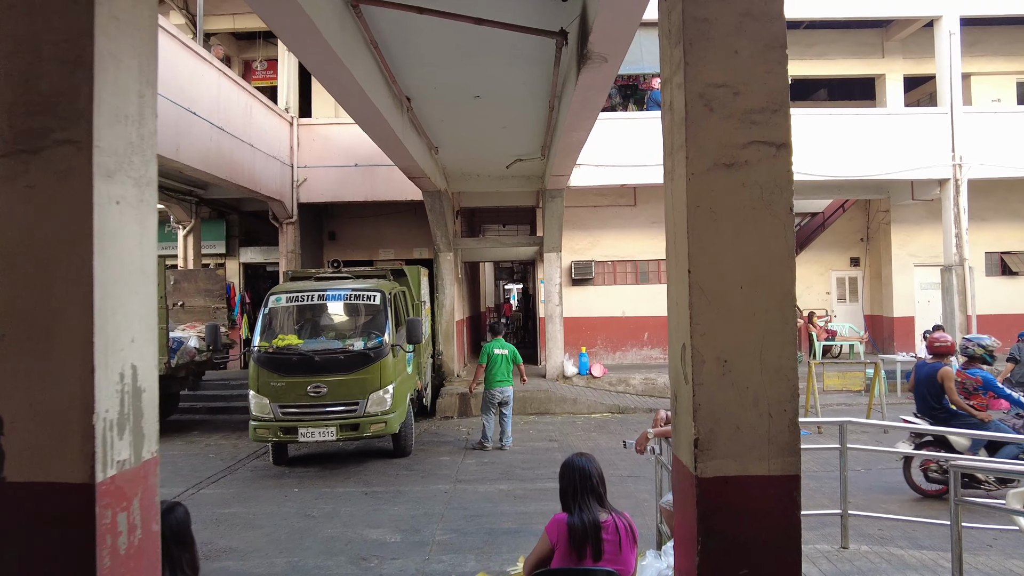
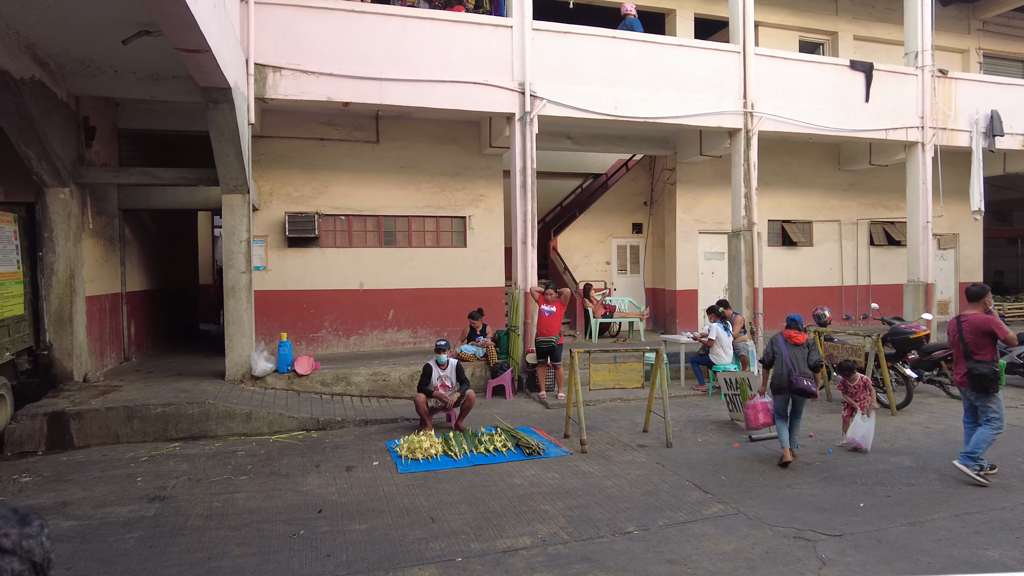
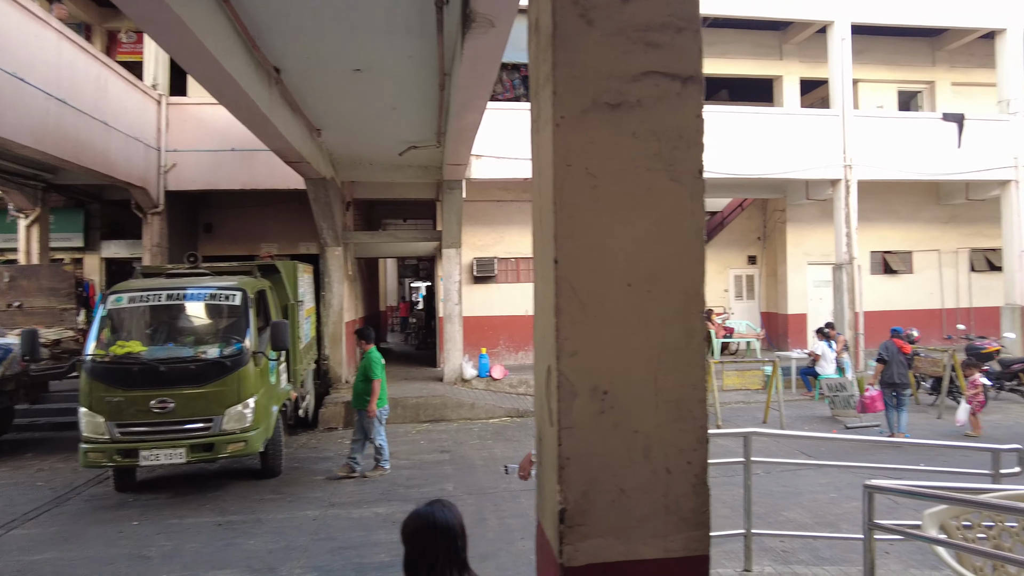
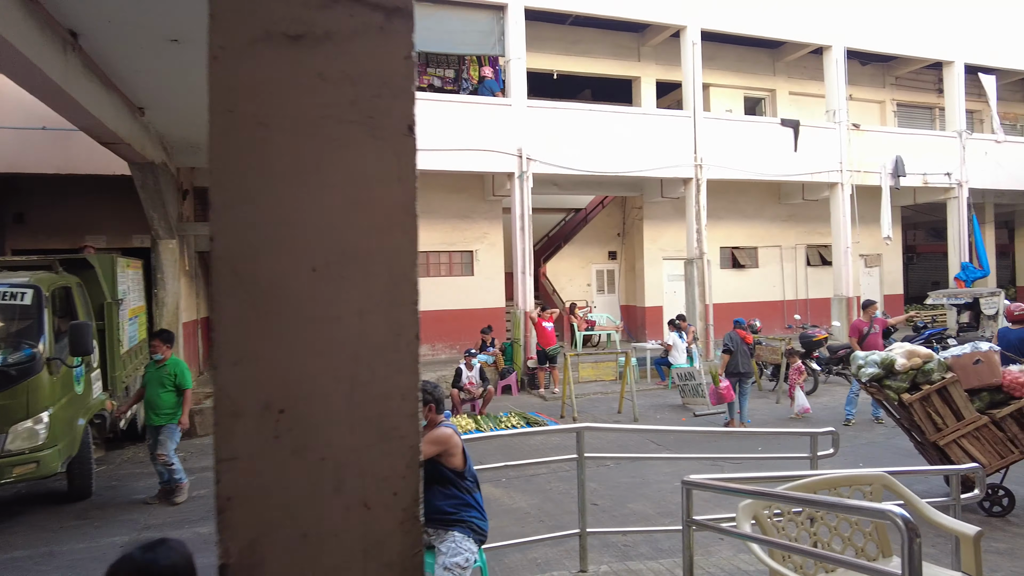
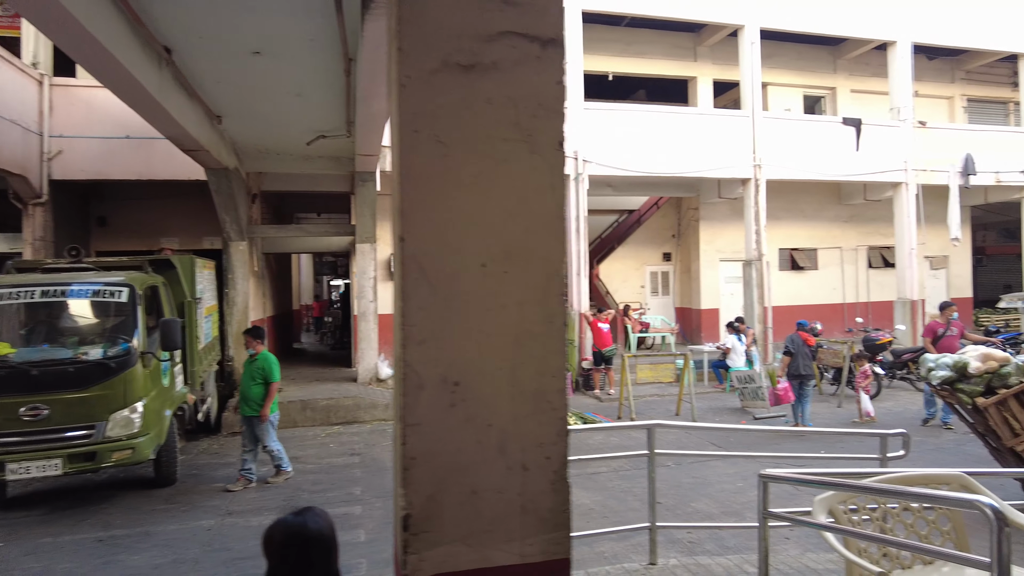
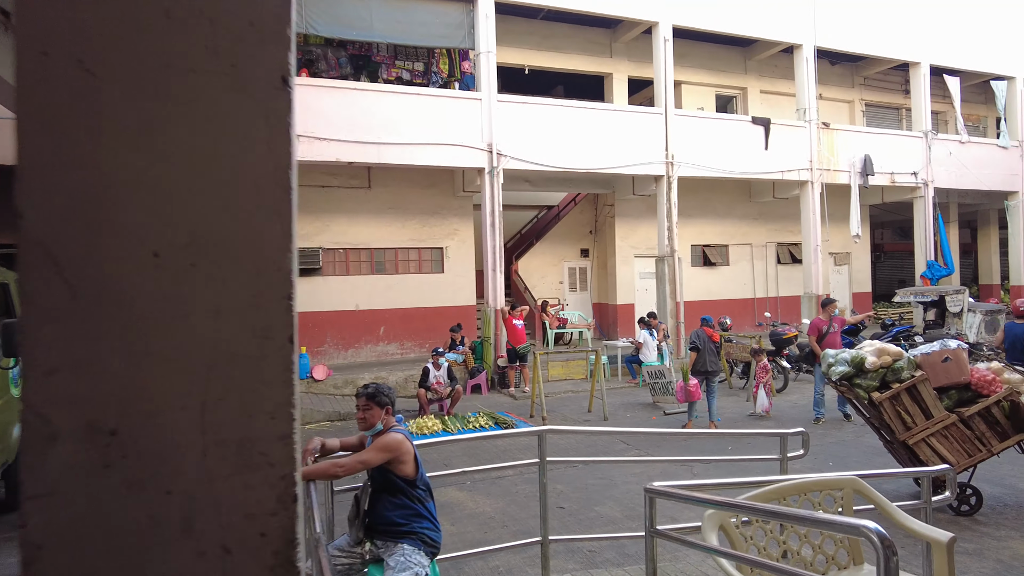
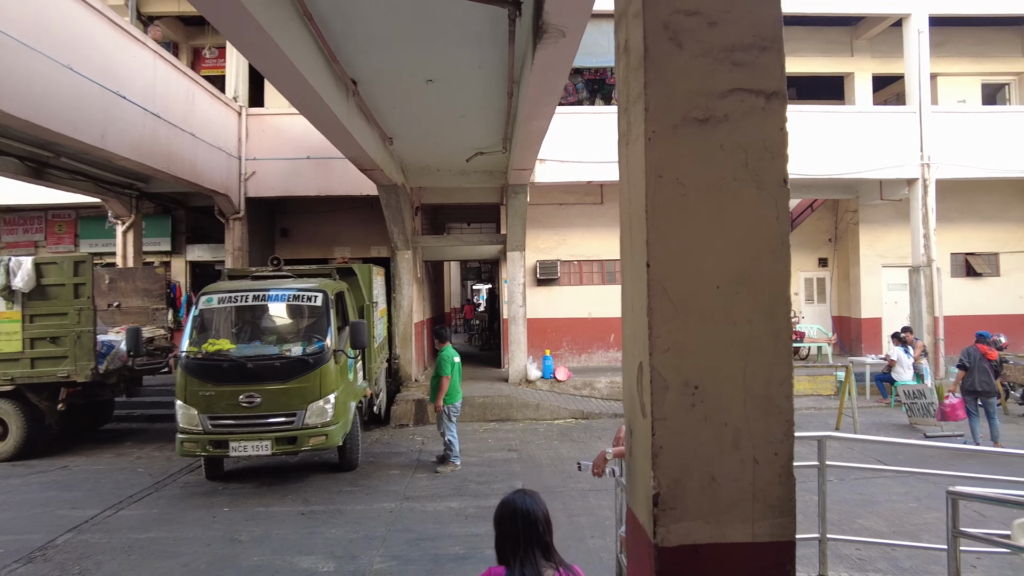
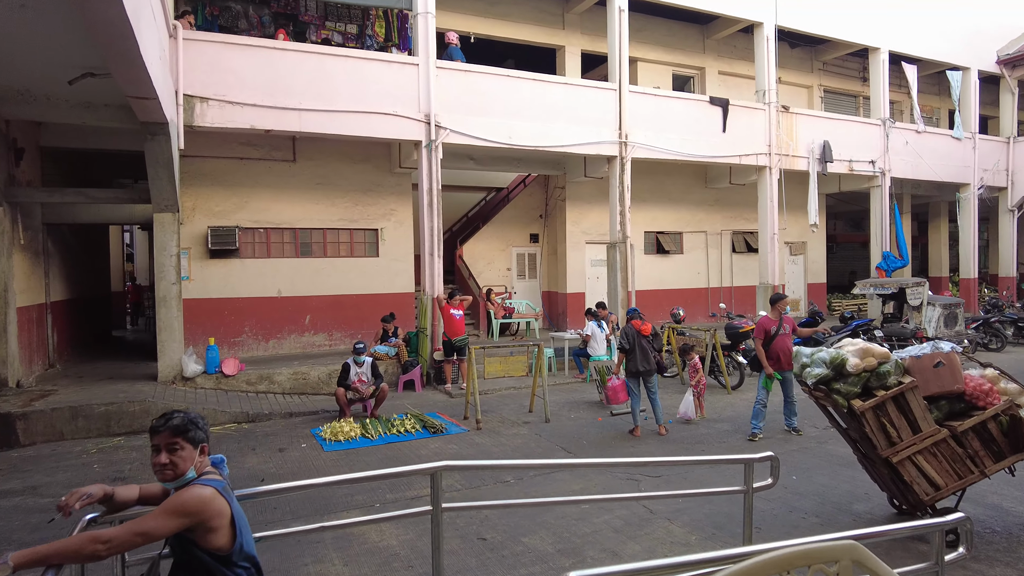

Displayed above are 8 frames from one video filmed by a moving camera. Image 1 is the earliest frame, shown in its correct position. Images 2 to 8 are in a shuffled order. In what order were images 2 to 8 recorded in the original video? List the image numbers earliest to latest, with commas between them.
7, 3, 5, 4, 6, 8, 2
